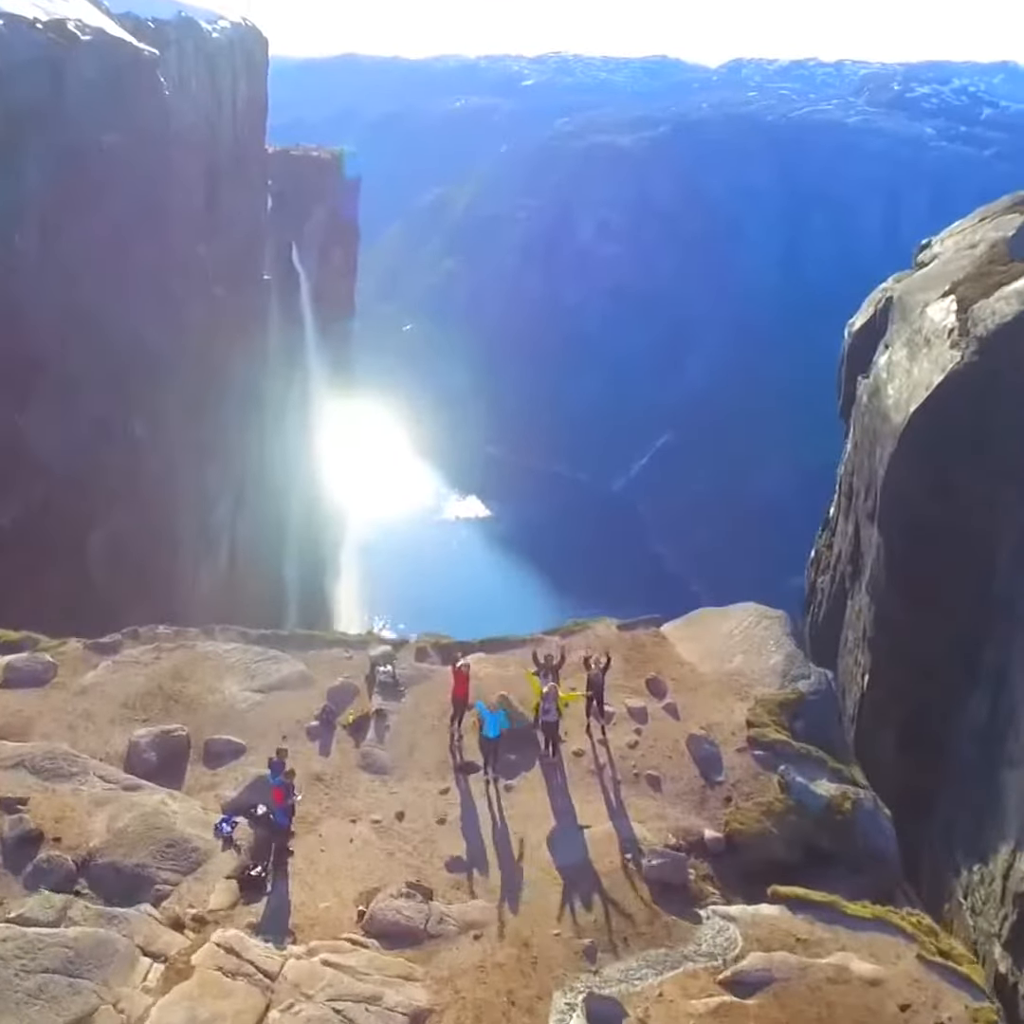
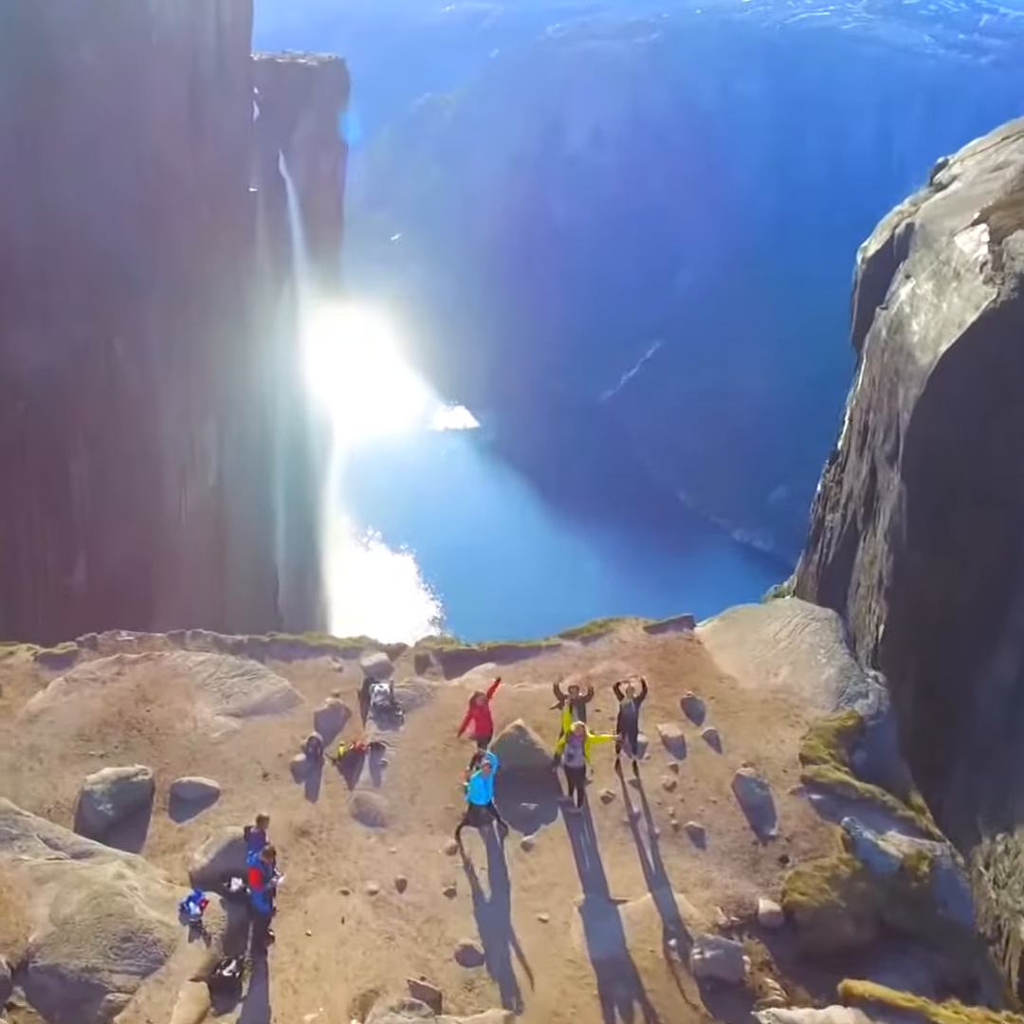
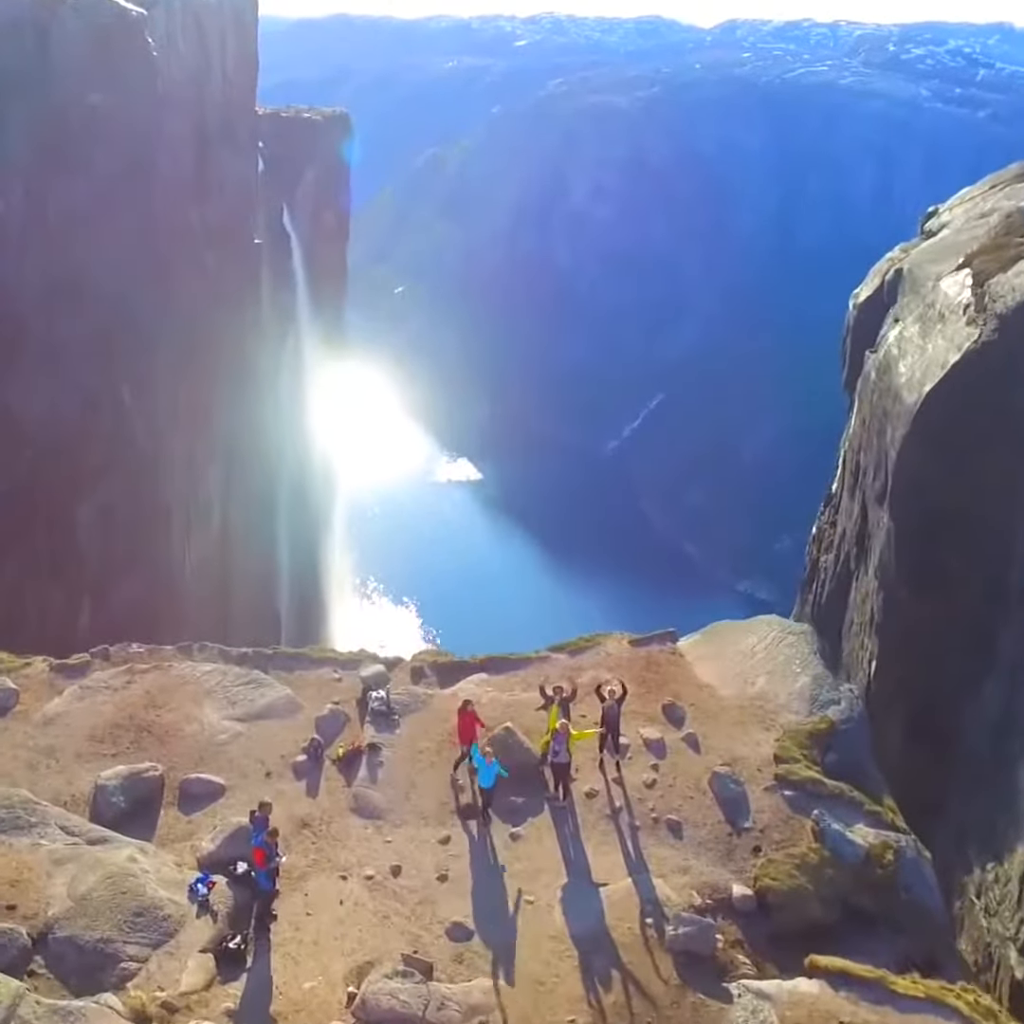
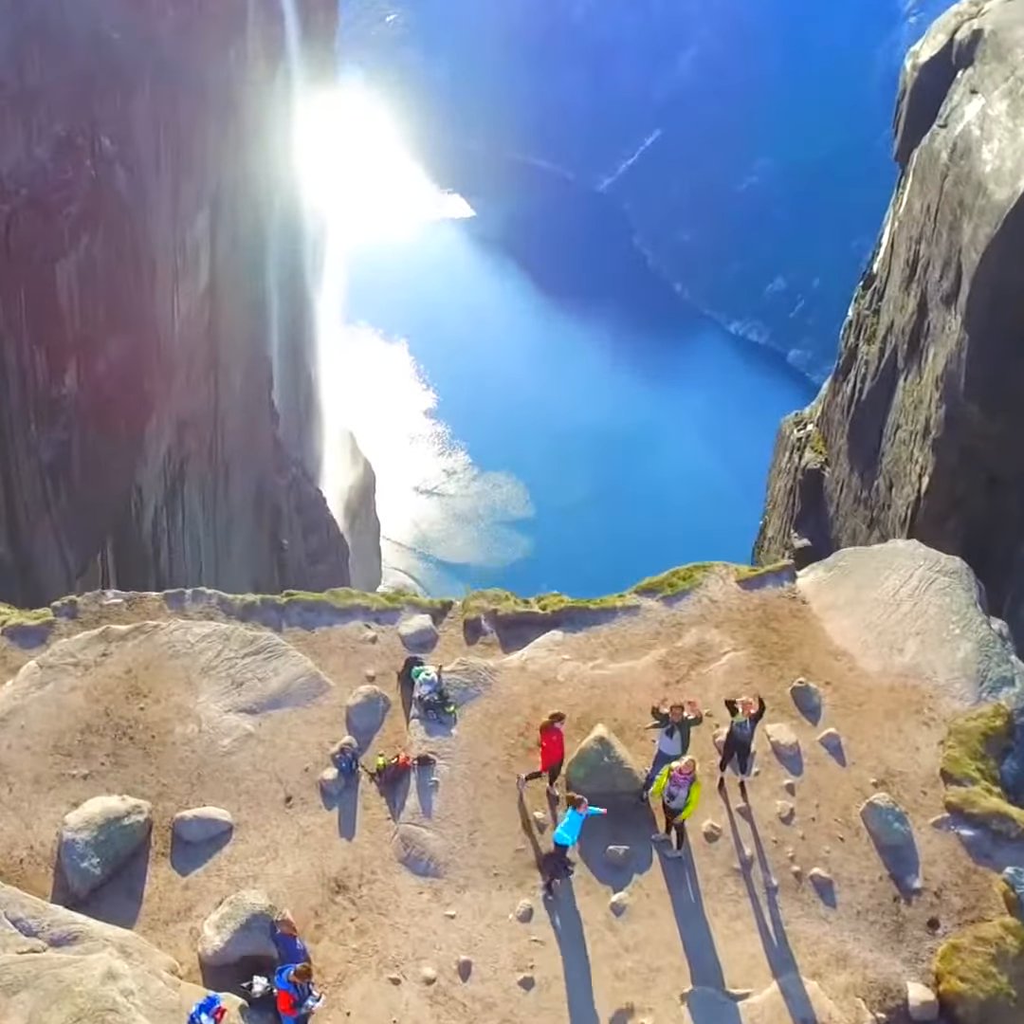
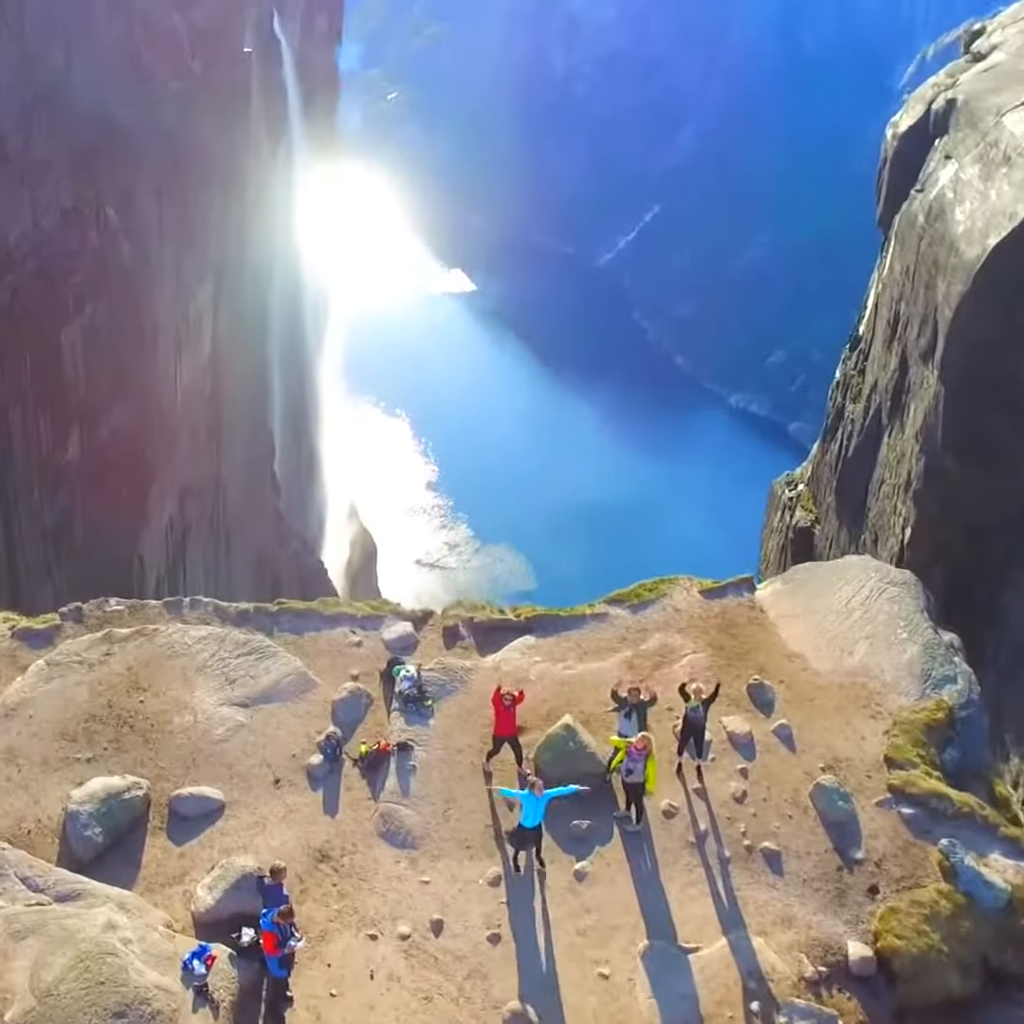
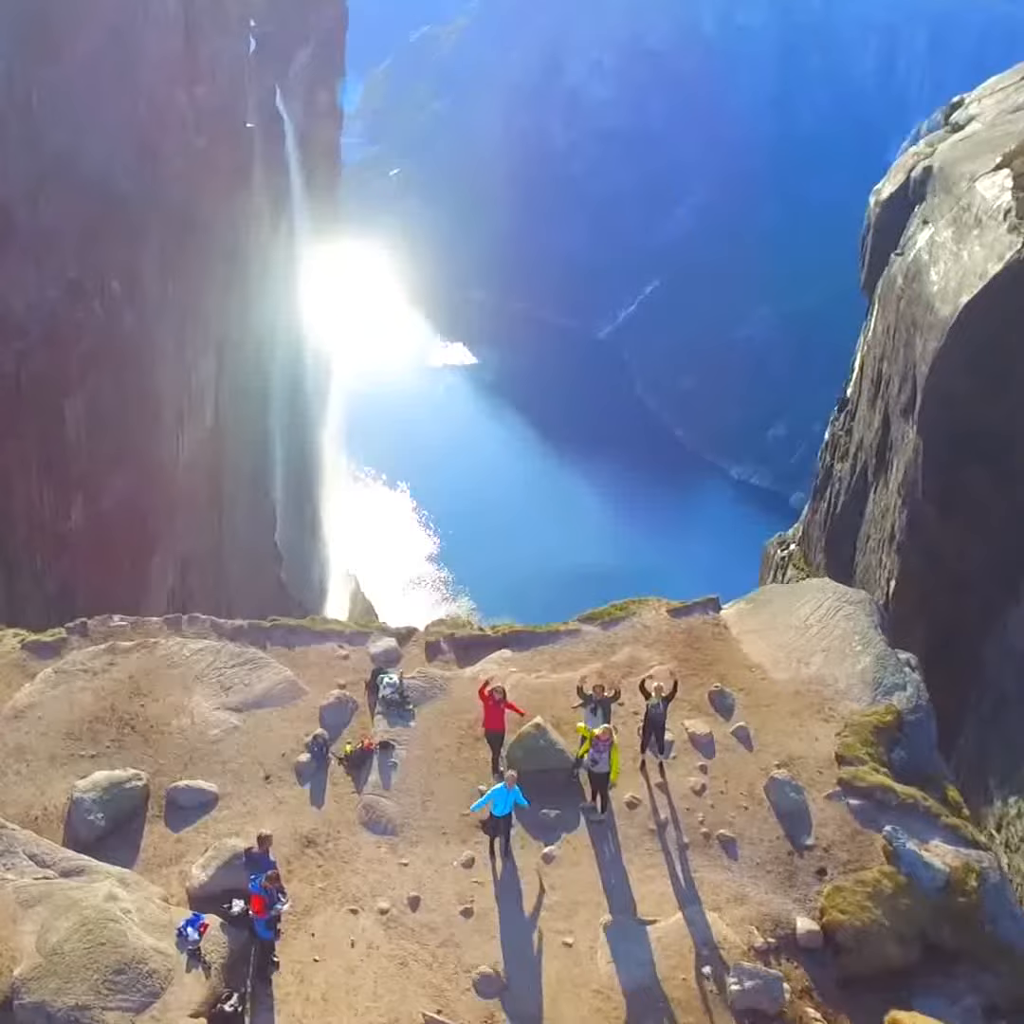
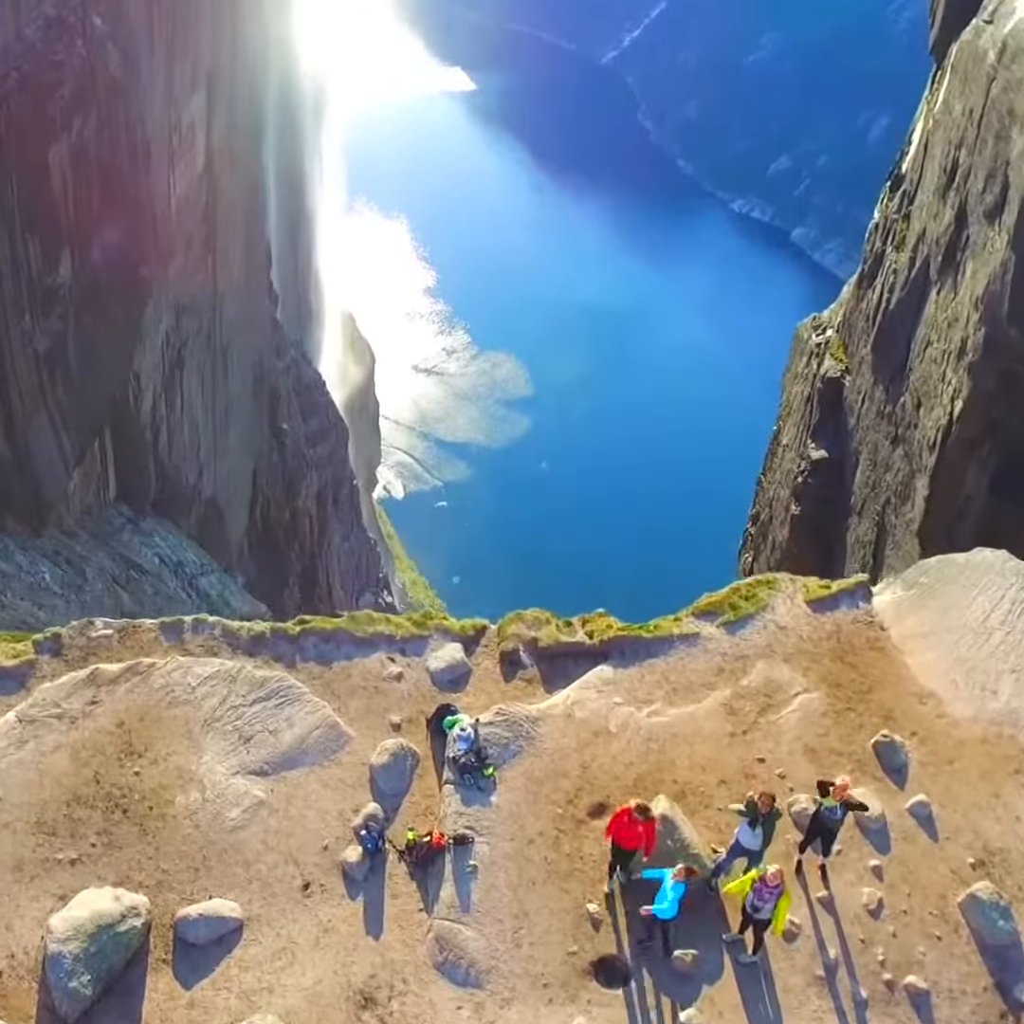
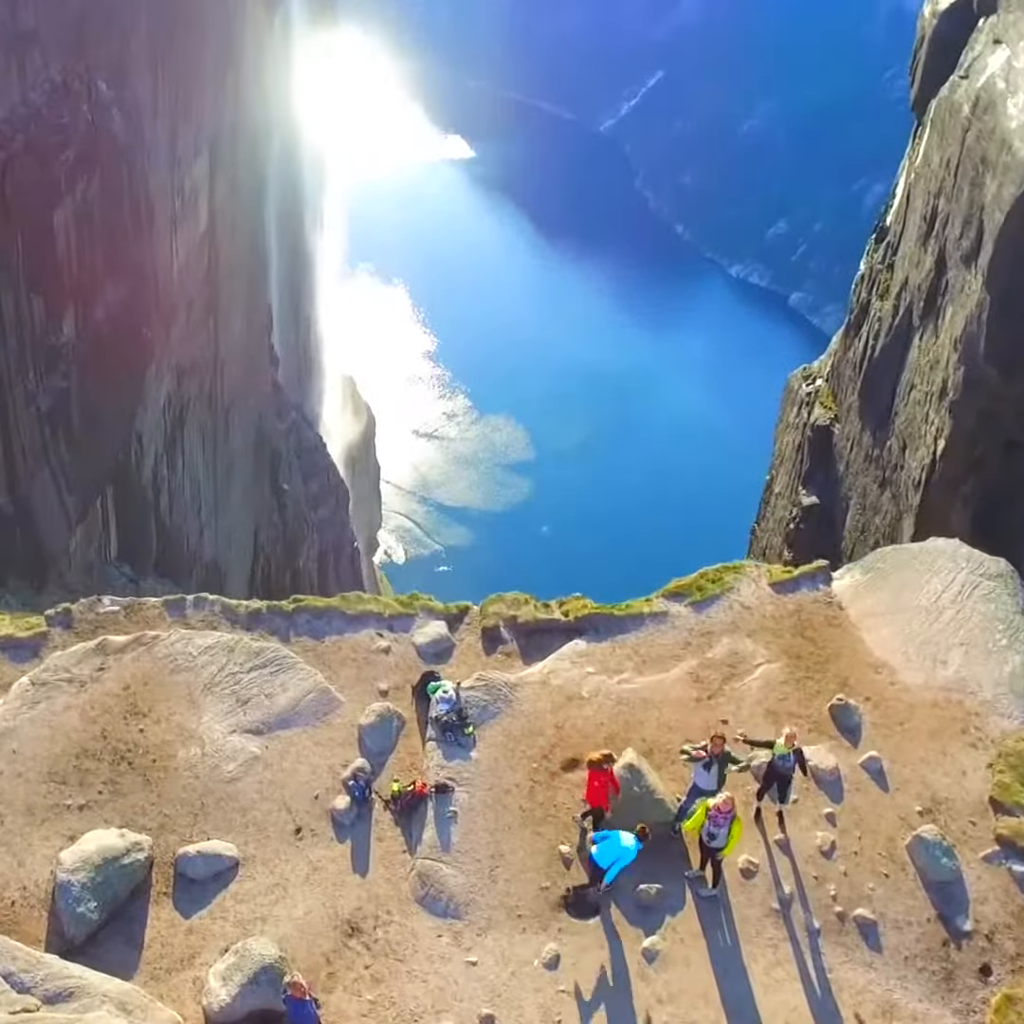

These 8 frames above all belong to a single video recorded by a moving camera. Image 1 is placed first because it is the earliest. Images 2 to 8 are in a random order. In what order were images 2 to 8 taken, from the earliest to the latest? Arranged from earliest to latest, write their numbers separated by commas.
3, 2, 6, 5, 4, 8, 7
